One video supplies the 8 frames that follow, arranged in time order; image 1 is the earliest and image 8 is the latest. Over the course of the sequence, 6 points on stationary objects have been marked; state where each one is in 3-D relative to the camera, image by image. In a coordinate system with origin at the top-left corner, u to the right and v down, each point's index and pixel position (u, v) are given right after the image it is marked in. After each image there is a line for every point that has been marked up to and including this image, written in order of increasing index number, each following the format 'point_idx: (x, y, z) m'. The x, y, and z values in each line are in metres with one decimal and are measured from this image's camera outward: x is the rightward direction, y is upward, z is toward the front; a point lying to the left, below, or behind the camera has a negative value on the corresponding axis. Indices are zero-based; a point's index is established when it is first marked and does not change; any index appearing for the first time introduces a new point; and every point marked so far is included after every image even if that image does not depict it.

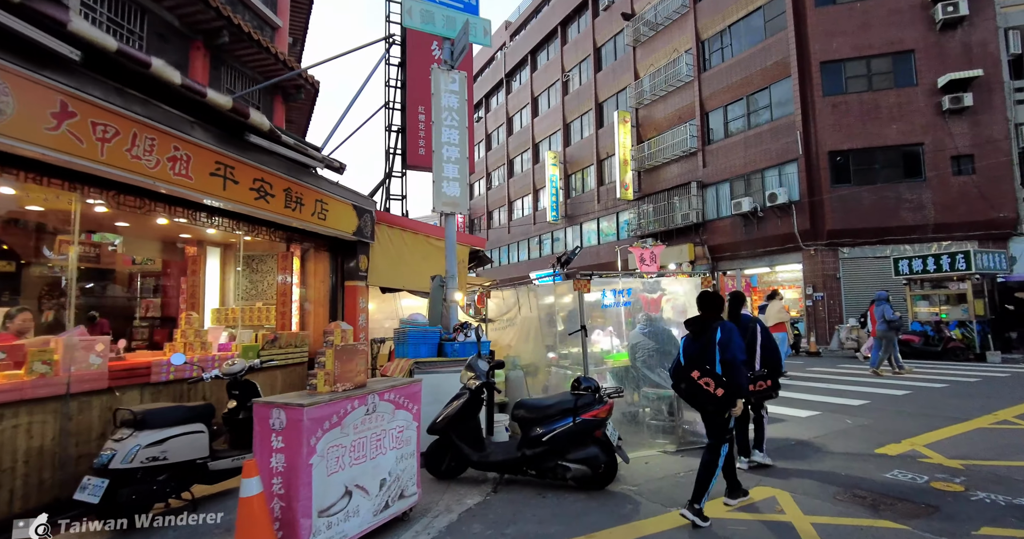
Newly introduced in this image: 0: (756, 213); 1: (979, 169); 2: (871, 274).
0: (+9.0, +2.1, +19.1) m
1: (+14.4, +3.1, +15.9) m
2: (+11.9, -0.1, +16.9) m
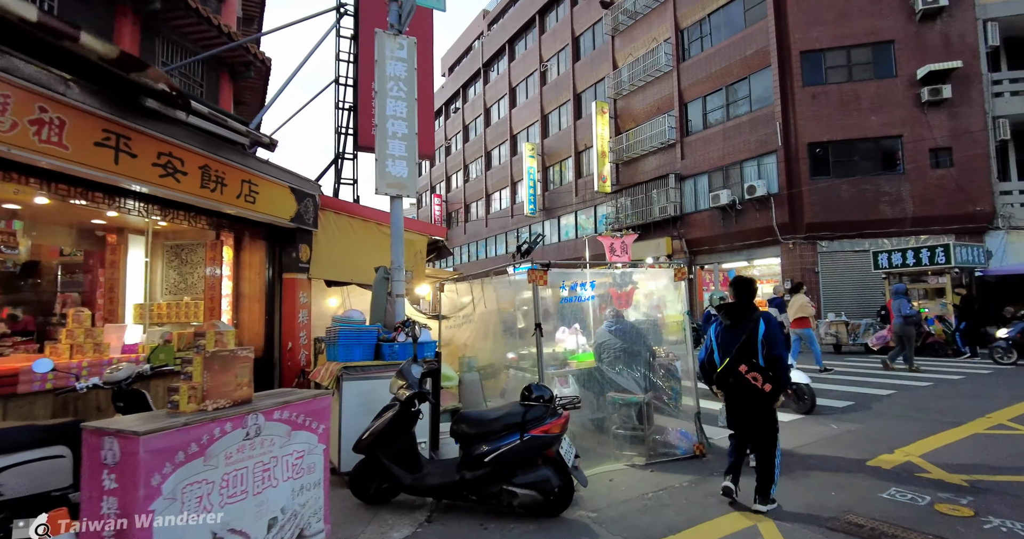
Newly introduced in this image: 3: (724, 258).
0: (+8.0, +2.3, +18.7) m
1: (+13.6, +3.3, +15.7) m
2: (+11.0, 0.0, +16.7) m
3: (+8.1, +0.4, +19.8) m
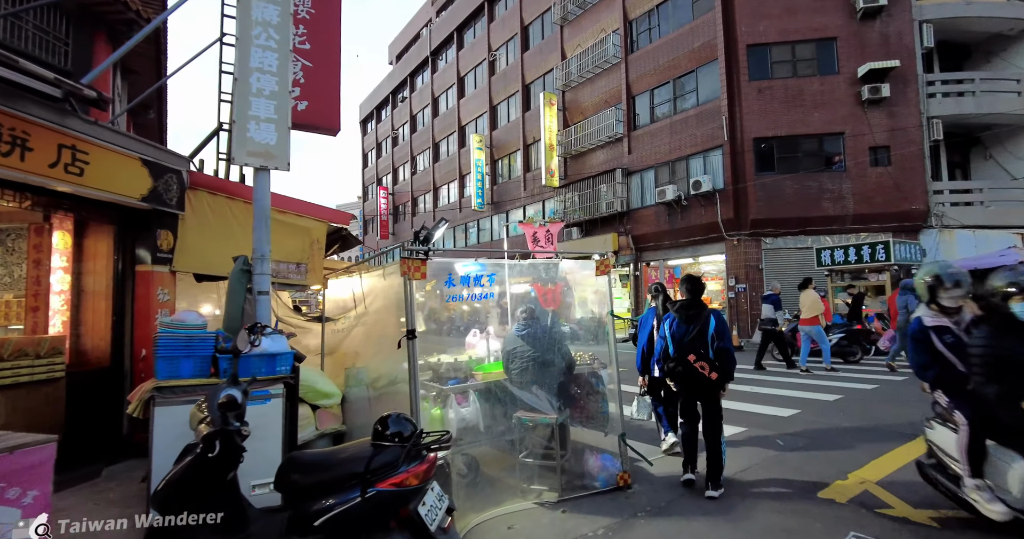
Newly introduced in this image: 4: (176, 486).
0: (+6.0, +2.4, +18.4) m
1: (+11.8, +3.4, +15.9) m
2: (+9.1, +0.1, +16.6) m
3: (+5.9, +0.5, +19.4) m
4: (-1.7, -1.1, +2.6) m
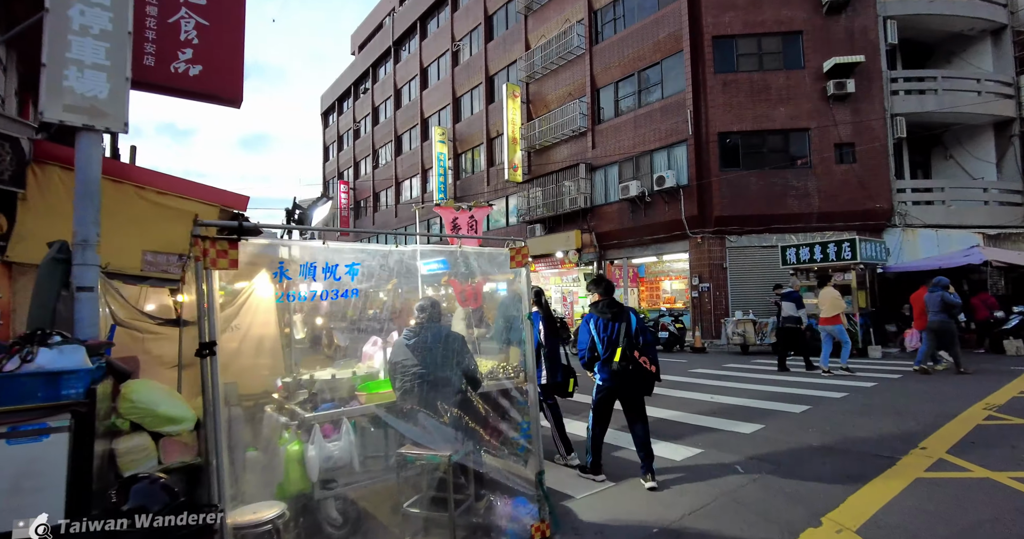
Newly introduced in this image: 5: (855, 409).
0: (+4.5, +2.4, +17.7) m
1: (+10.5, +3.4, +15.6) m
2: (+7.7, +0.2, +16.2) m
3: (+4.4, +0.6, +18.8) m
4: (-2.3, -1.0, +1.6) m
5: (+3.9, -1.6, +6.0) m
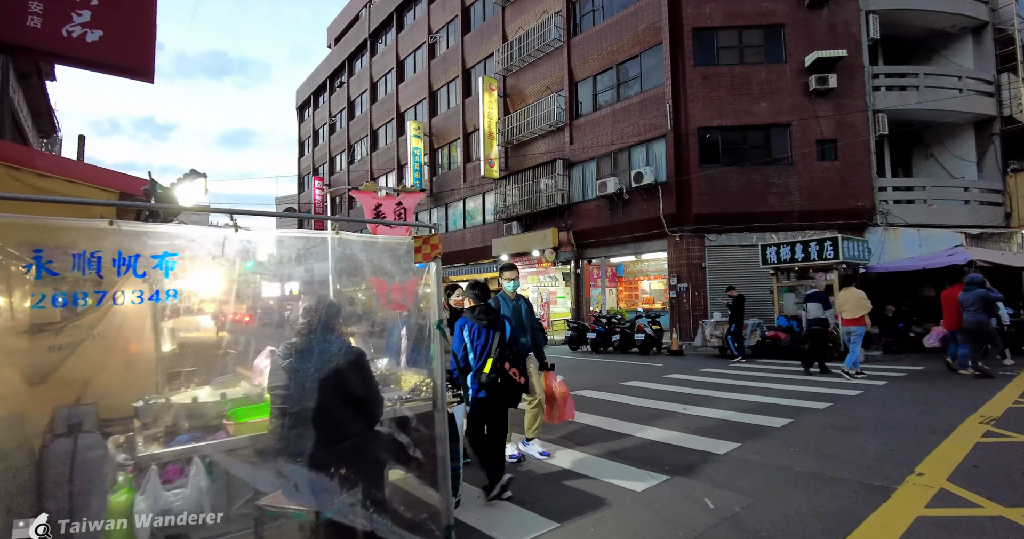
0: (+3.6, +2.5, +17.2) m
1: (+9.7, +3.4, +15.2) m
2: (+6.9, +0.2, +15.7) m
3: (+3.5, +0.6, +18.3) m
4: (-2.7, -1.0, +0.8) m
5: (+3.4, -1.6, +5.4) m
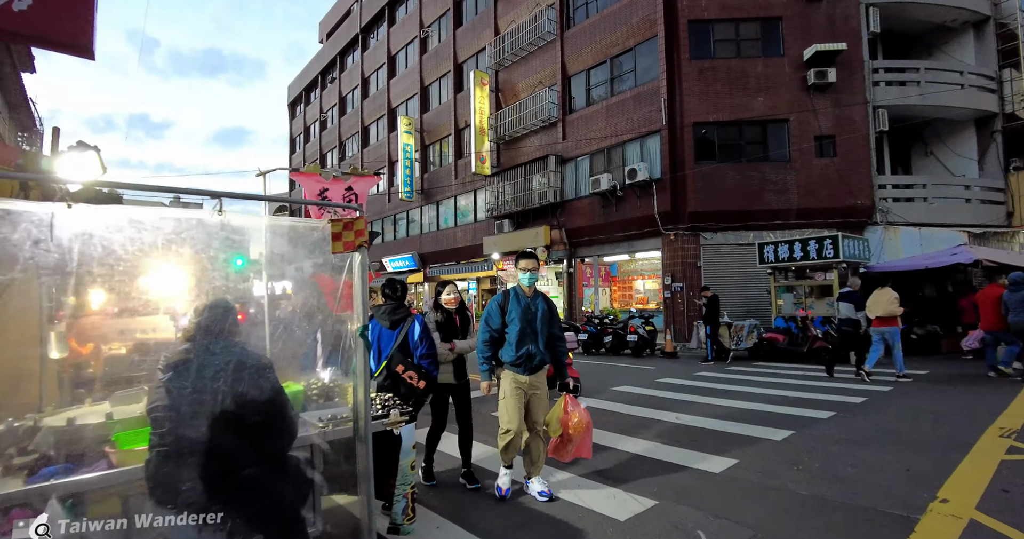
0: (+3.3, +2.5, +16.7) m
1: (+9.4, +3.4, +14.8) m
2: (+6.6, +0.2, +15.3) m
3: (+3.2, +0.6, +17.8) m
4: (-2.9, -0.9, +0.3) m
5: (+3.2, -1.6, +4.9) m
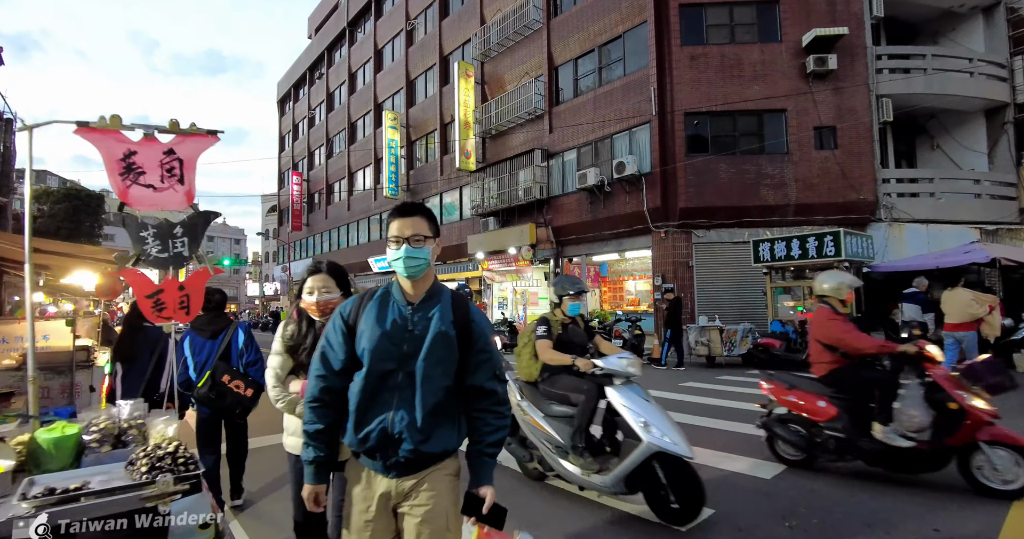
0: (+2.8, +2.5, +15.8) m
1: (+8.8, +3.4, +13.8) m
2: (+6.0, +0.2, +14.3) m
3: (+2.6, +0.6, +16.9) m
4: (-3.4, -0.9, -0.6) m
5: (+2.6, -1.6, +4.0) m
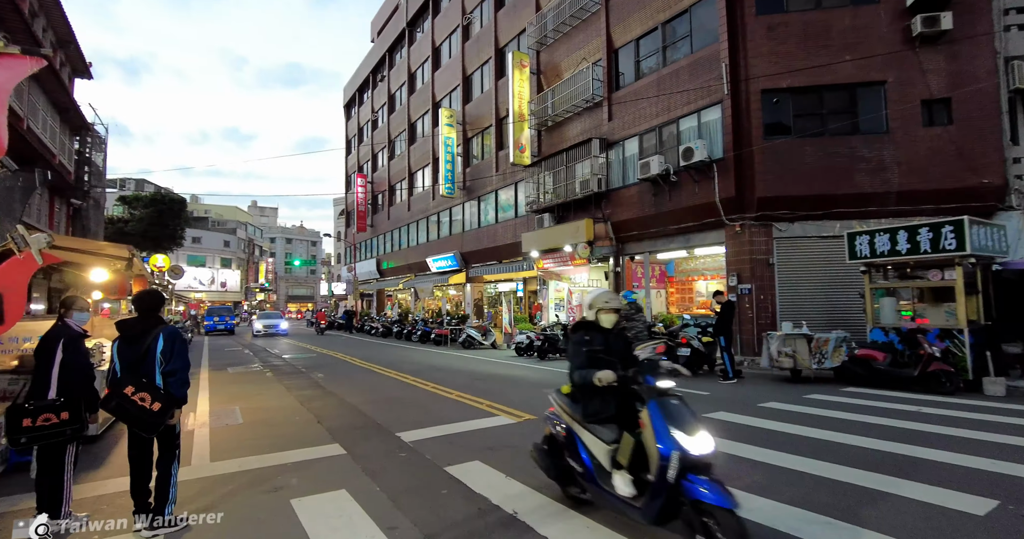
0: (+4.3, +2.5, +14.3) m
1: (+10.0, +3.4, +11.6) m
2: (+7.3, +0.2, +12.5) m
3: (+4.3, +0.7, +15.4) m
4: (-3.9, -0.9, -1.2) m
5: (+2.7, -1.5, +2.6) m
